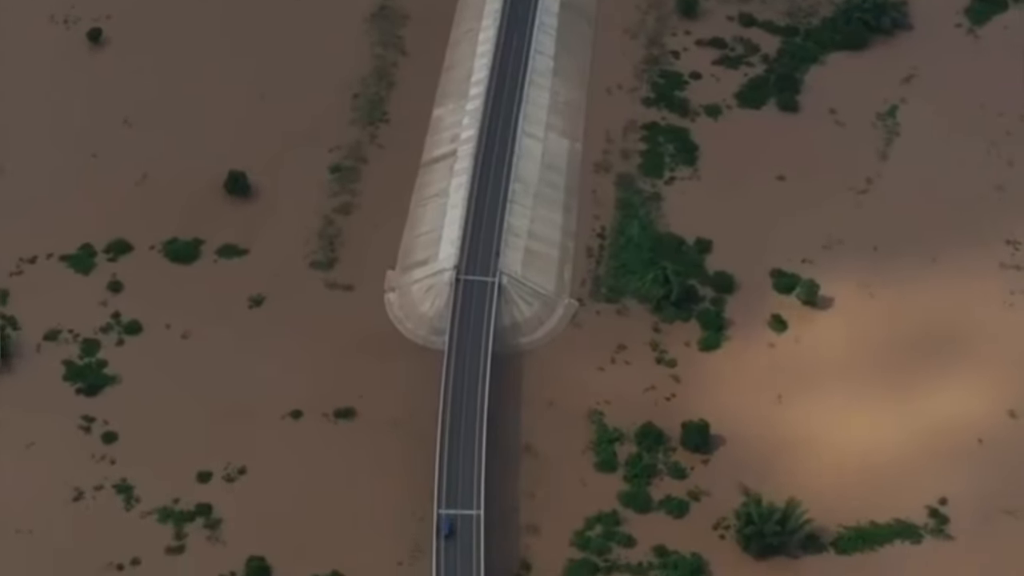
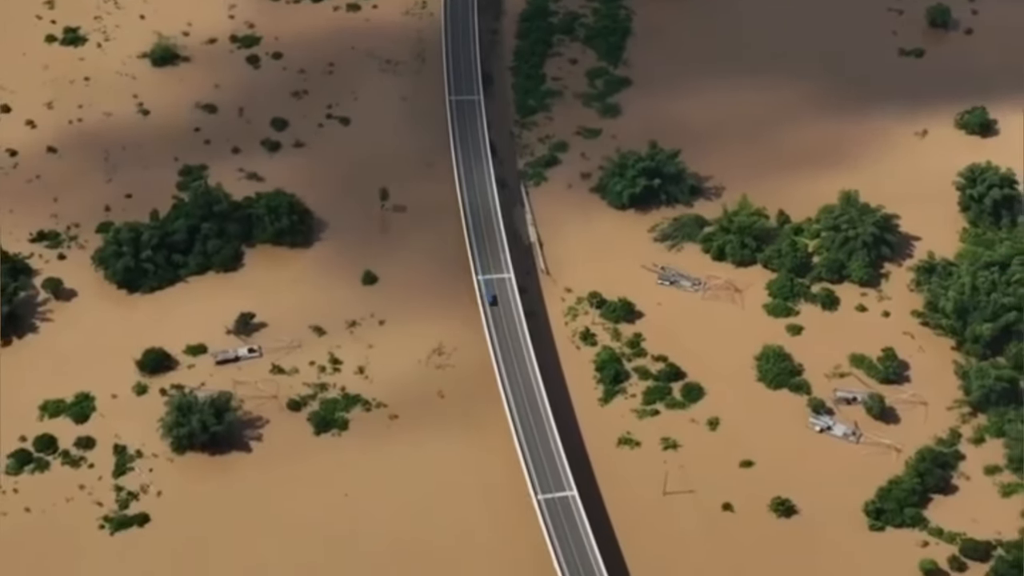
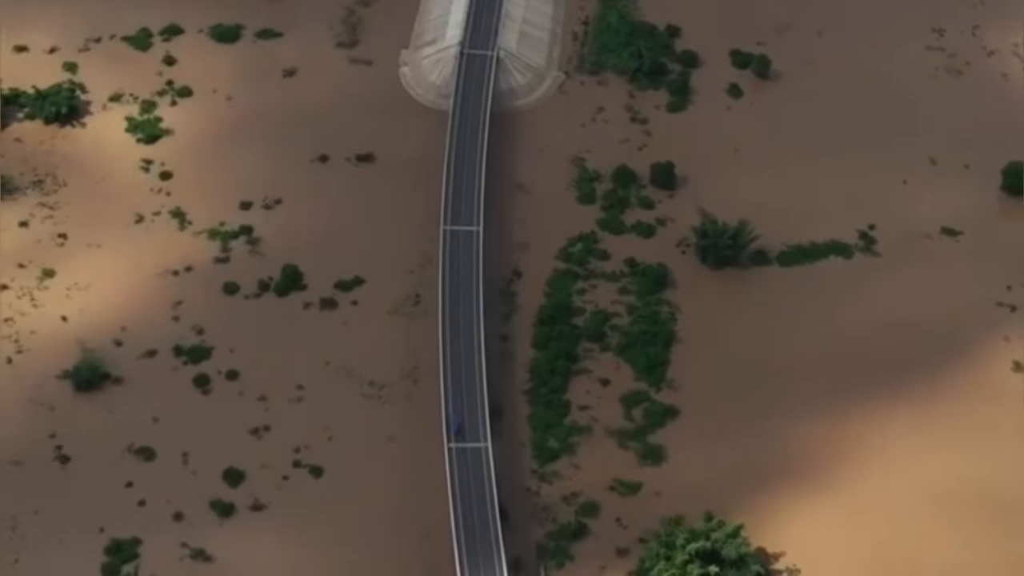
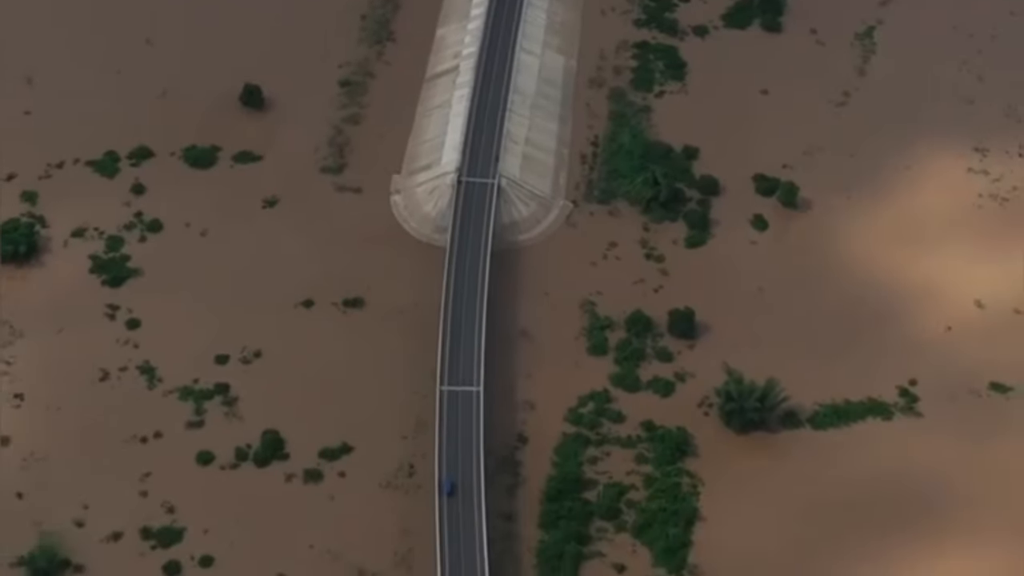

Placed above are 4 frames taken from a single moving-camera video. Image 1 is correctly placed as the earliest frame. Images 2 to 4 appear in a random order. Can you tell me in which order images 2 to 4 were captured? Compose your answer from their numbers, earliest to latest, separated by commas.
4, 3, 2
